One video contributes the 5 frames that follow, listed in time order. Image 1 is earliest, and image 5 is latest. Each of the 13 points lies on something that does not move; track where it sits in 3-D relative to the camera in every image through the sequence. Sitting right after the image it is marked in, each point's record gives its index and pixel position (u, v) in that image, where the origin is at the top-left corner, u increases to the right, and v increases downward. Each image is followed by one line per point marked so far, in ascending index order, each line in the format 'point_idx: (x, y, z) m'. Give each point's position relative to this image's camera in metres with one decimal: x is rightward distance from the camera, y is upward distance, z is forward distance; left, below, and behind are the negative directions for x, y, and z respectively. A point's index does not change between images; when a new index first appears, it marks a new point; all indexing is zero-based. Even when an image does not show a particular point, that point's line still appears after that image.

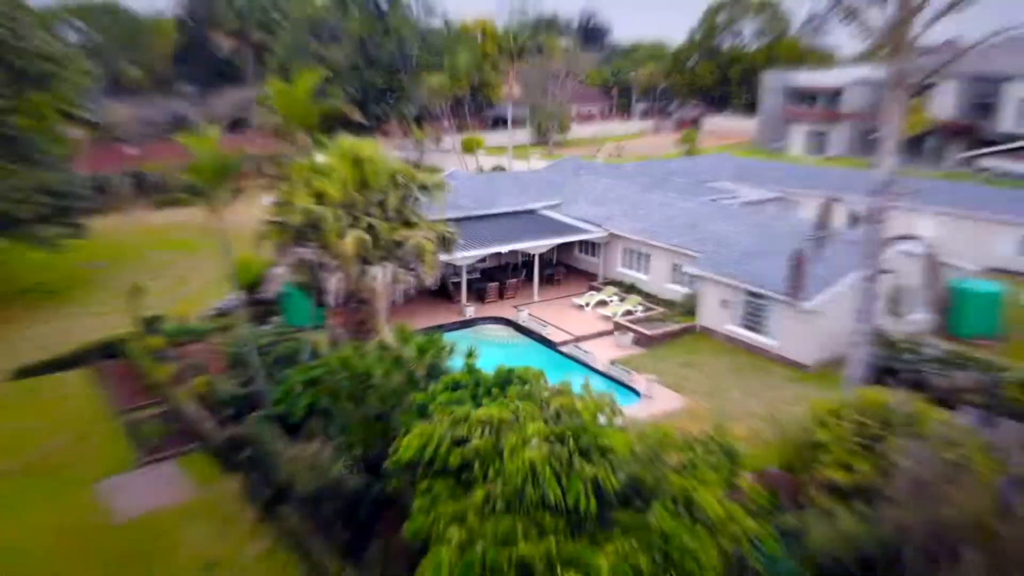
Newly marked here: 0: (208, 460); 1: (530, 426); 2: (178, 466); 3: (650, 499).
0: (-4.9, -2.8, +15.7) m
1: (+0.1, -1.1, +8.3) m
2: (-5.4, -2.9, +15.6) m
3: (+1.1, -1.7, +7.8) m
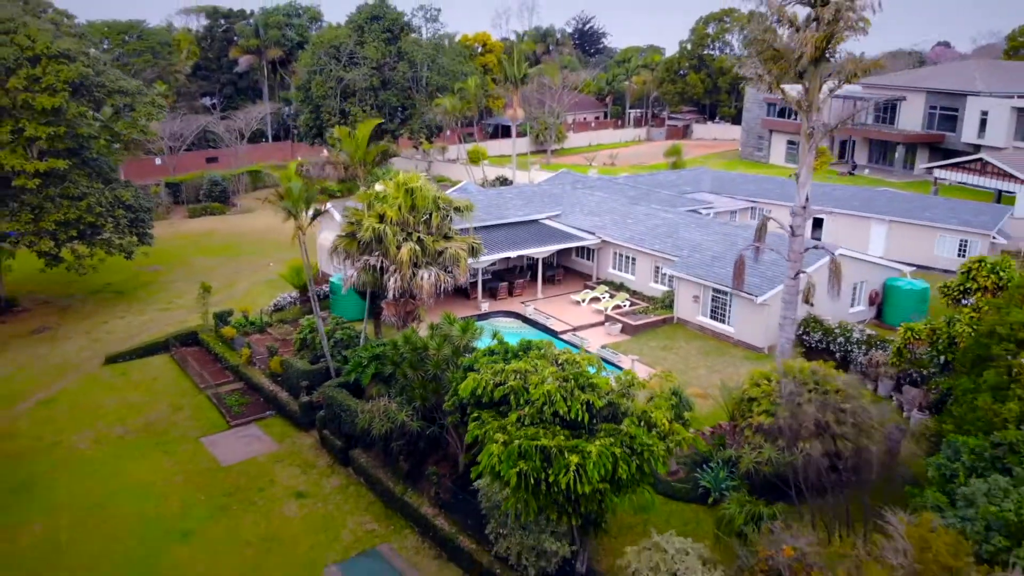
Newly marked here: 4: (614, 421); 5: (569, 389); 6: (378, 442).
0: (-4.7, -2.8, +19.8) m
1: (+0.4, -1.1, +12.4) m
2: (-5.1, -2.8, +19.7) m
3: (+1.3, -1.6, +11.9) m
4: (+1.2, -1.6, +12.1) m
5: (+0.7, -1.2, +12.2) m
6: (-2.3, -2.6, +16.4) m
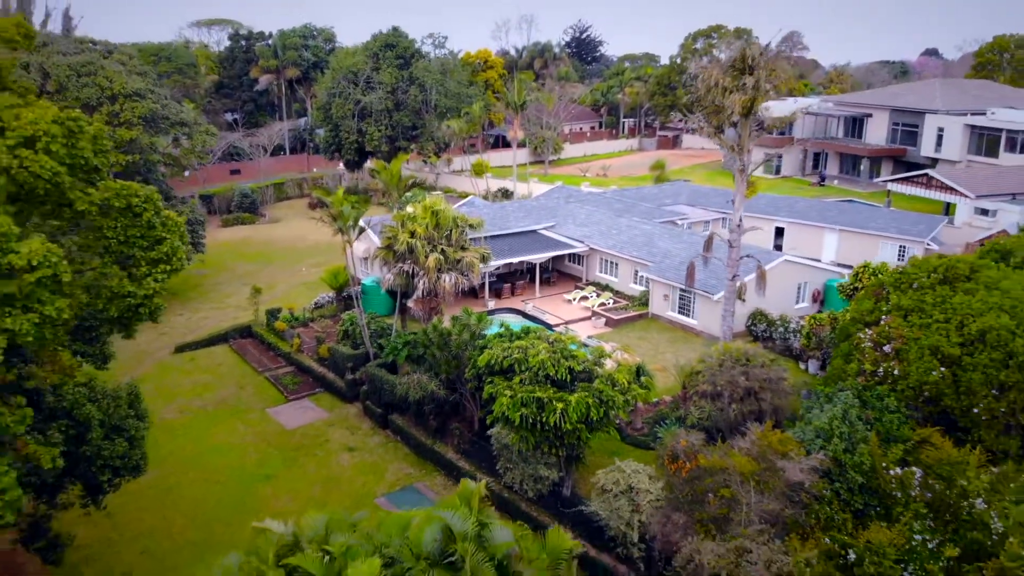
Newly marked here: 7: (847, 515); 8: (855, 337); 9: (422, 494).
0: (-4.6, -2.8, +24.6) m
1: (+0.5, -1.1, +17.2) m
2: (-5.0, -2.9, +24.5) m
3: (+1.4, -1.6, +16.7) m
4: (+1.3, -1.6, +16.9) m
5: (+0.8, -1.2, +17.0) m
6: (-2.2, -2.6, +21.2) m
7: (+4.3, -2.9, +12.3) m
8: (+5.5, -0.8, +15.6) m
9: (-1.8, -4.0, +19.0) m
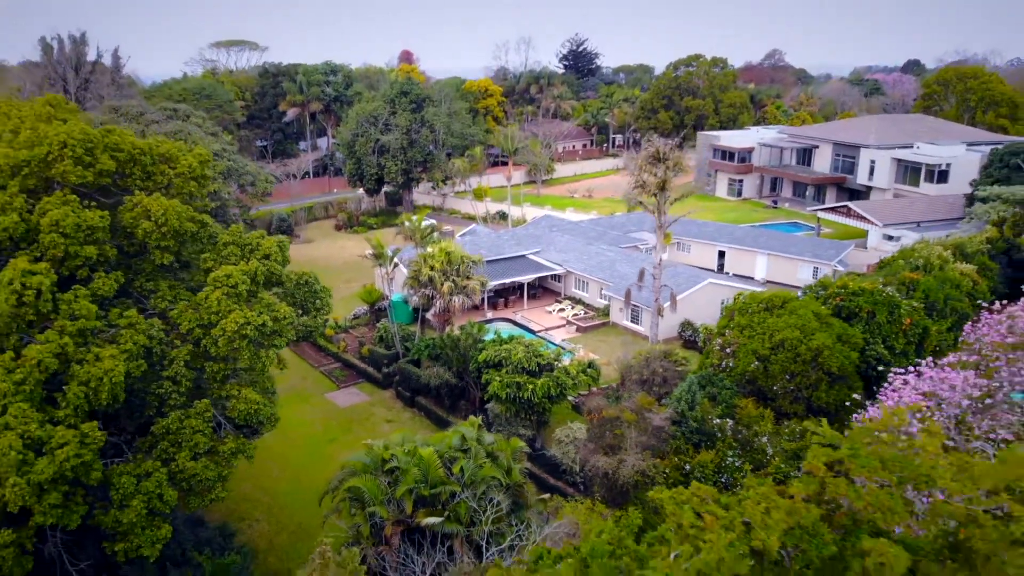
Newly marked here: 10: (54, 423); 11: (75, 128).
0: (-4.9, -3.4, +33.8) m
1: (+0.2, -1.7, +26.4) m
2: (-5.3, -3.5, +33.7) m
3: (+1.1, -2.3, +25.8) m
4: (+1.0, -2.2, +26.1) m
5: (+0.4, -1.9, +26.2) m
6: (-2.5, -3.2, +30.4) m
7: (+3.9, -3.5, +21.5) m
8: (+5.2, -1.4, +24.8) m
9: (-2.1, -4.7, +28.2) m
10: (-6.3, -1.9, +13.3) m
11: (-7.7, +2.8, +17.0) m
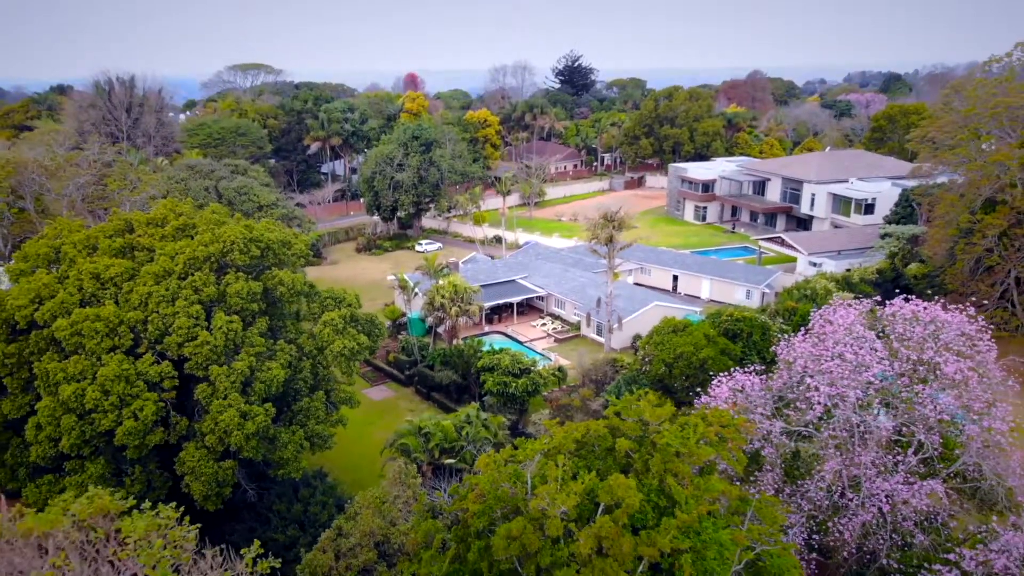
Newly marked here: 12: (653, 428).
0: (-5.3, -4.5, +45.1) m
1: (-0.3, -2.8, +37.7) m
2: (-5.8, -4.6, +45.0) m
3: (+0.7, -3.3, +37.1) m
4: (+0.6, -3.3, +37.4) m
5: (0.0, -2.9, +37.5) m
6: (-2.9, -4.3, +41.7) m
7: (+3.5, -4.6, +32.8) m
8: (+4.8, -2.5, +36.0) m
9: (-2.5, -5.8, +39.5) m
10: (-6.7, -3.0, +24.6) m
11: (-8.1, +1.7, +28.3) m
12: (+2.8, -2.7, +18.5) m
